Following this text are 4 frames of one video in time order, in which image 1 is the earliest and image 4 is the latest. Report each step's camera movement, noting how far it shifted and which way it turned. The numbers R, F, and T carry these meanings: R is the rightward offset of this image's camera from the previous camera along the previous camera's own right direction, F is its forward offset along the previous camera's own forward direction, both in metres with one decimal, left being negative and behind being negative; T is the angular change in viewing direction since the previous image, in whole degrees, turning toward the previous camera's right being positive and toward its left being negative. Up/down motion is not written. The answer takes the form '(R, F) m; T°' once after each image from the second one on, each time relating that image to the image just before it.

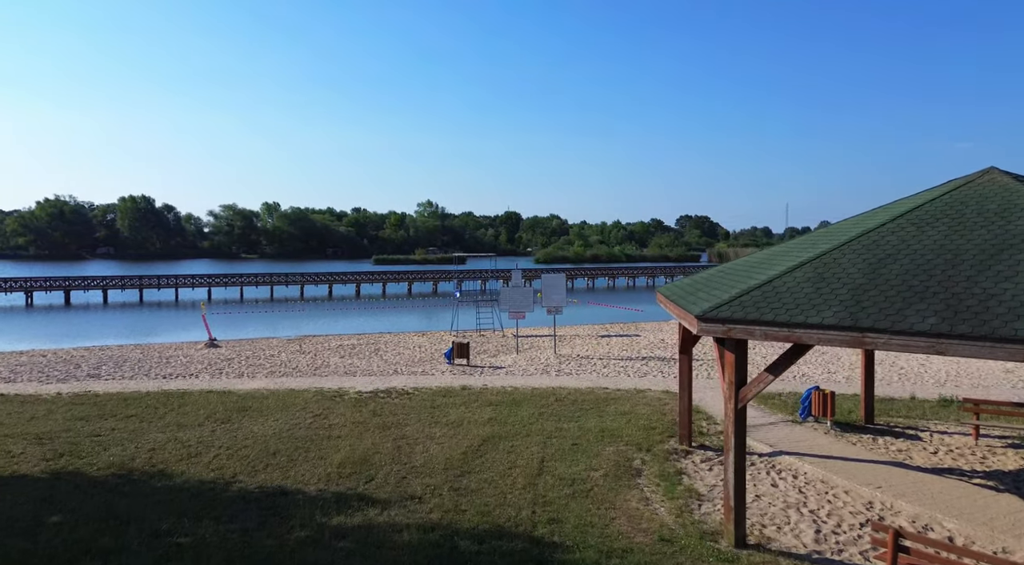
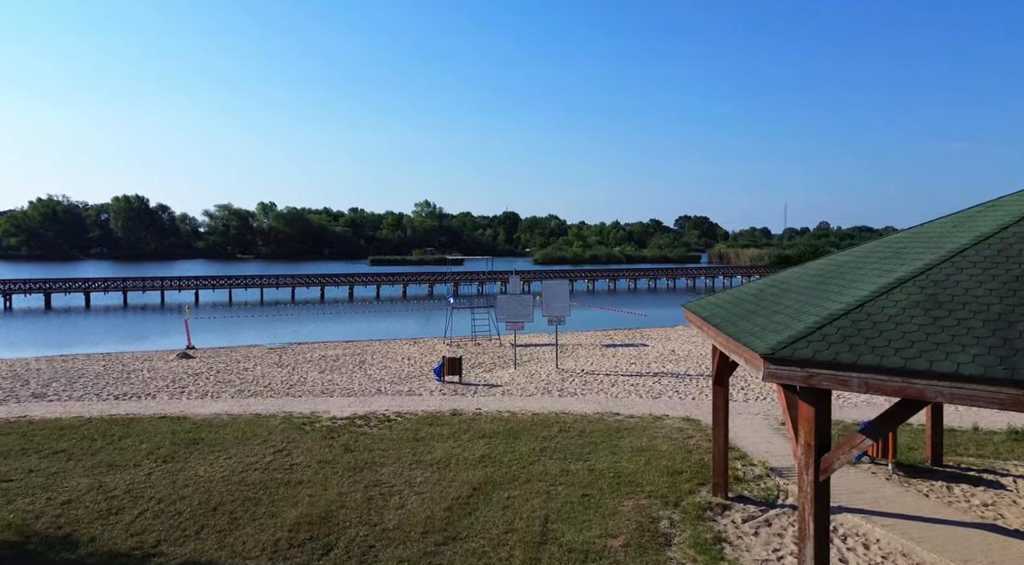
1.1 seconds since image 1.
(0.0, +1.5) m; 0°
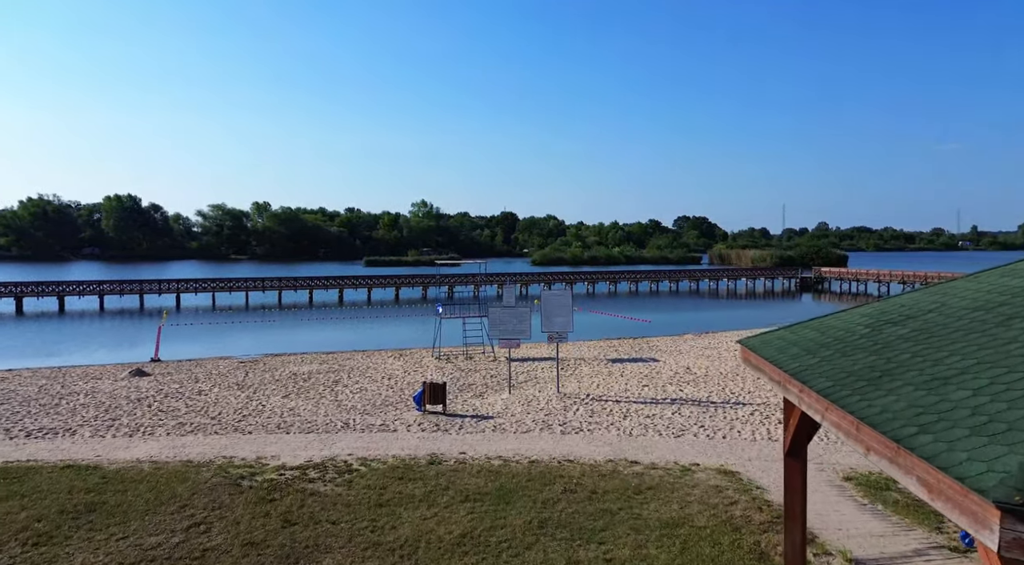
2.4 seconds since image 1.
(+0.1, +2.0) m; 0°
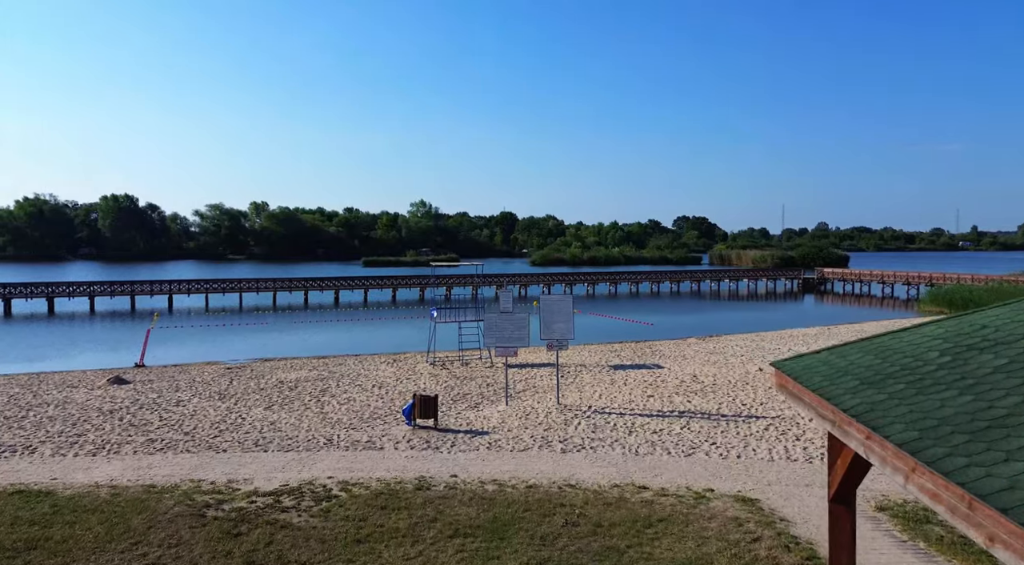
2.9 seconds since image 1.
(0.0, +0.8) m; 0°
